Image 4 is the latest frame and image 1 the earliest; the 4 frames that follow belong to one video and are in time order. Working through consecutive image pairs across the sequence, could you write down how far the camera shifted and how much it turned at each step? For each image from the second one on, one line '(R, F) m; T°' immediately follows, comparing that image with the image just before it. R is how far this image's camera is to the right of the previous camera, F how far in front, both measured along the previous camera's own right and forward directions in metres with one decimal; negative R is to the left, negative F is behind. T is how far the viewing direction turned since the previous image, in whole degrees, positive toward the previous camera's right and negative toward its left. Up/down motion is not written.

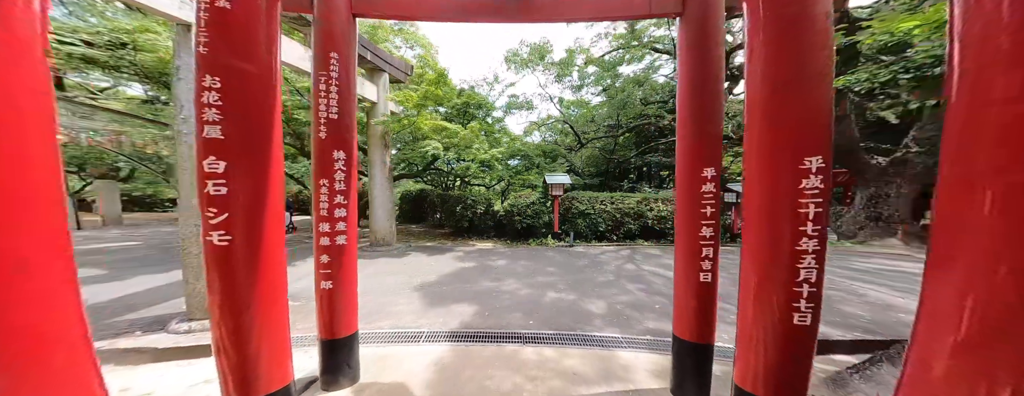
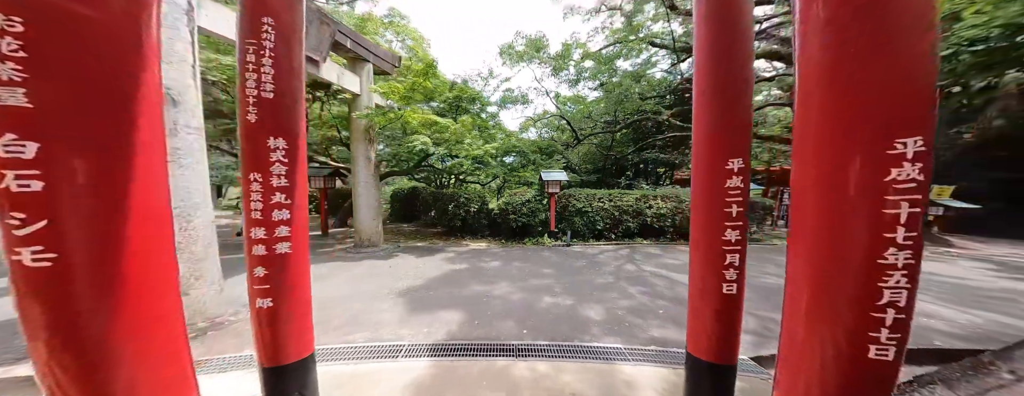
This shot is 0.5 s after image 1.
(+0.1, +0.4) m; +1°
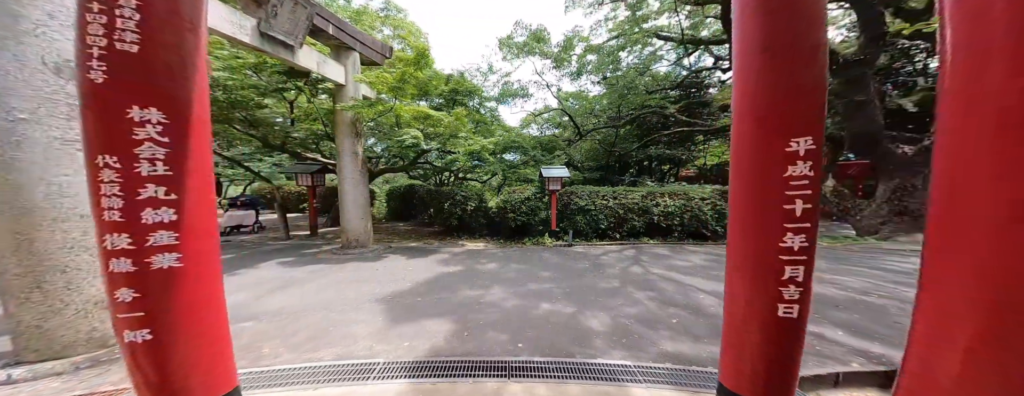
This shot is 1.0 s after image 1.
(+0.1, +0.4) m; -1°
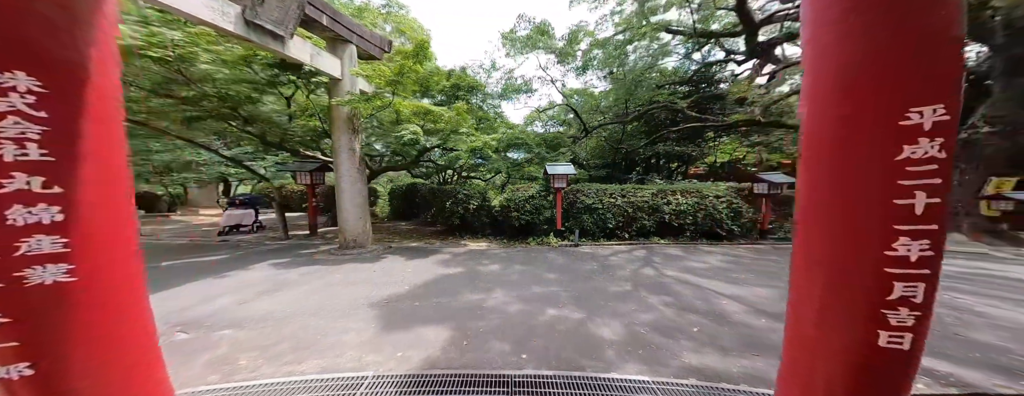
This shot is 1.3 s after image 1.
(0.0, +0.3) m; -1°
